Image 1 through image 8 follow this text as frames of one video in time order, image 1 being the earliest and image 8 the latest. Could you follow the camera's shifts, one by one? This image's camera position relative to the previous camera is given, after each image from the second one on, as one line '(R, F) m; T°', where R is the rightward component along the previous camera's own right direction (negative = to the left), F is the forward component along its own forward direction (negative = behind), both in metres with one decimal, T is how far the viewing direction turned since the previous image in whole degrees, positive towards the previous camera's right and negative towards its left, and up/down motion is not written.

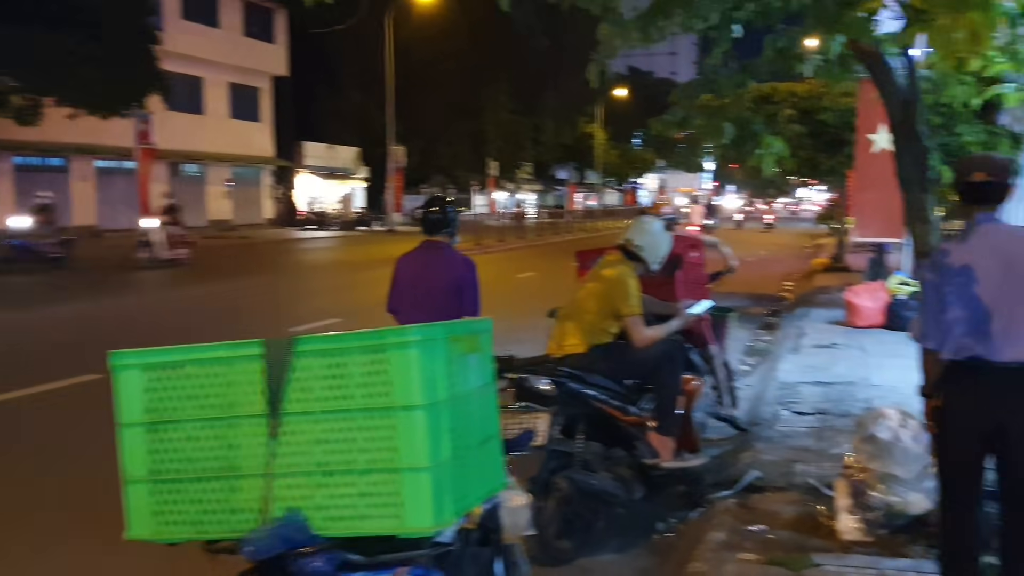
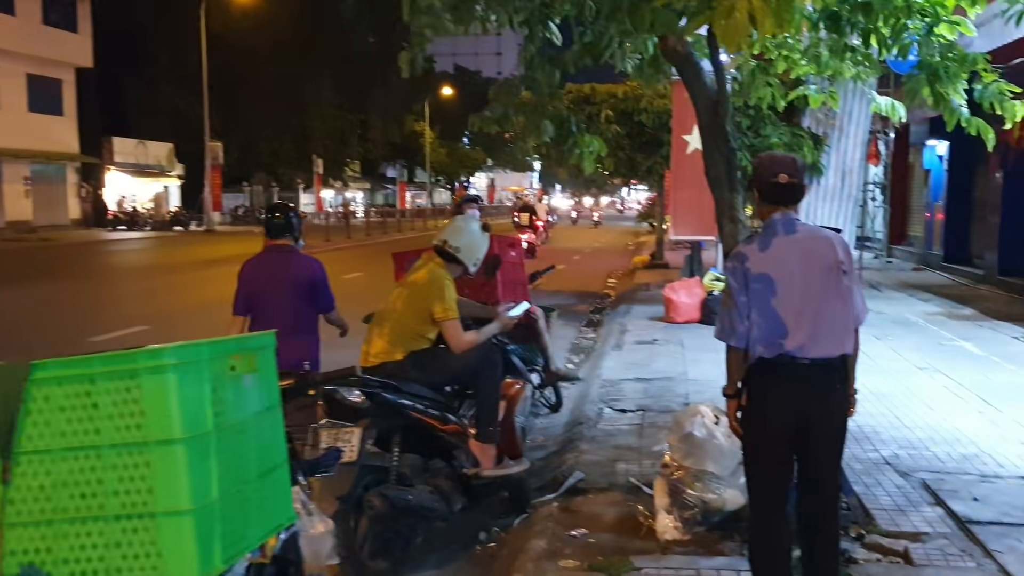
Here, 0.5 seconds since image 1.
(+0.1, +0.2) m; +10°
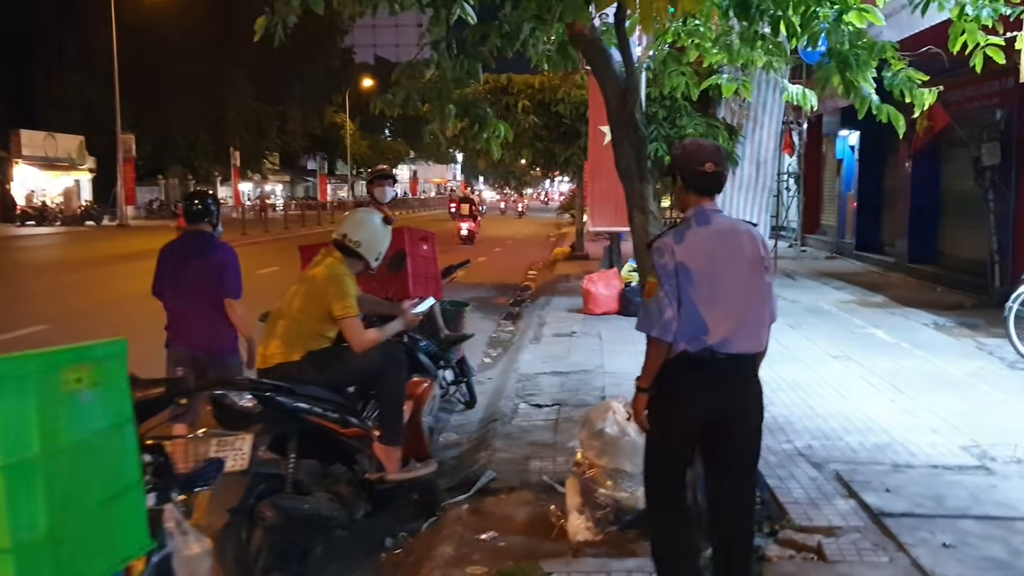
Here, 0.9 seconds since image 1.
(+0.1, +0.2) m; +4°
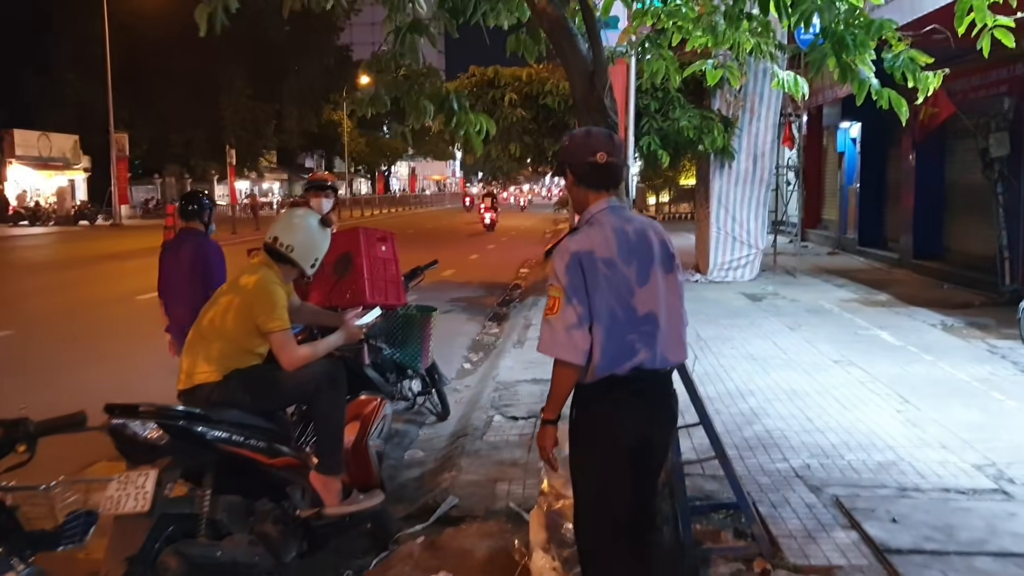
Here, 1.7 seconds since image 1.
(+0.2, +0.5) m; 0°
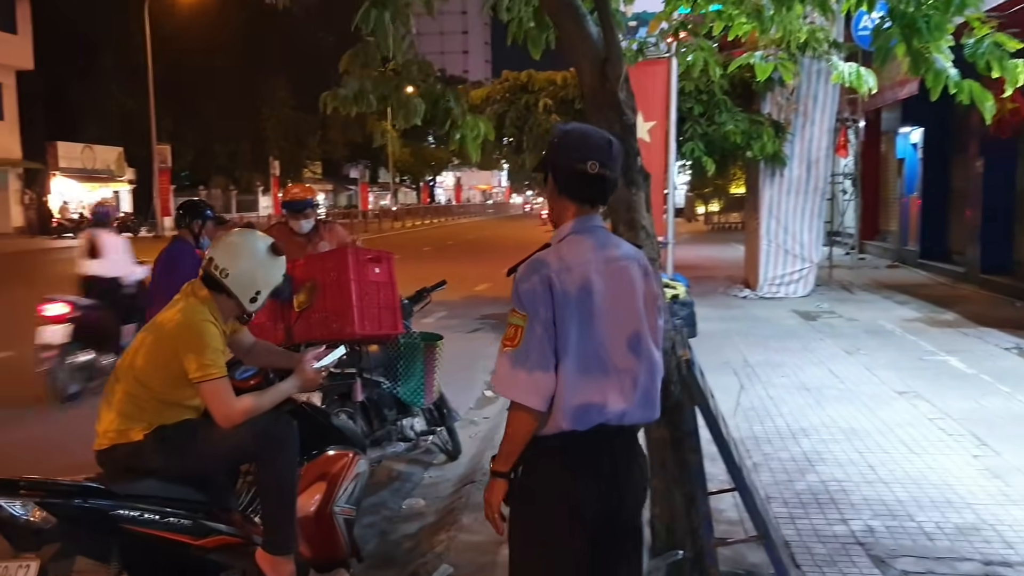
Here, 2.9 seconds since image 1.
(+0.2, +0.8) m; -3°
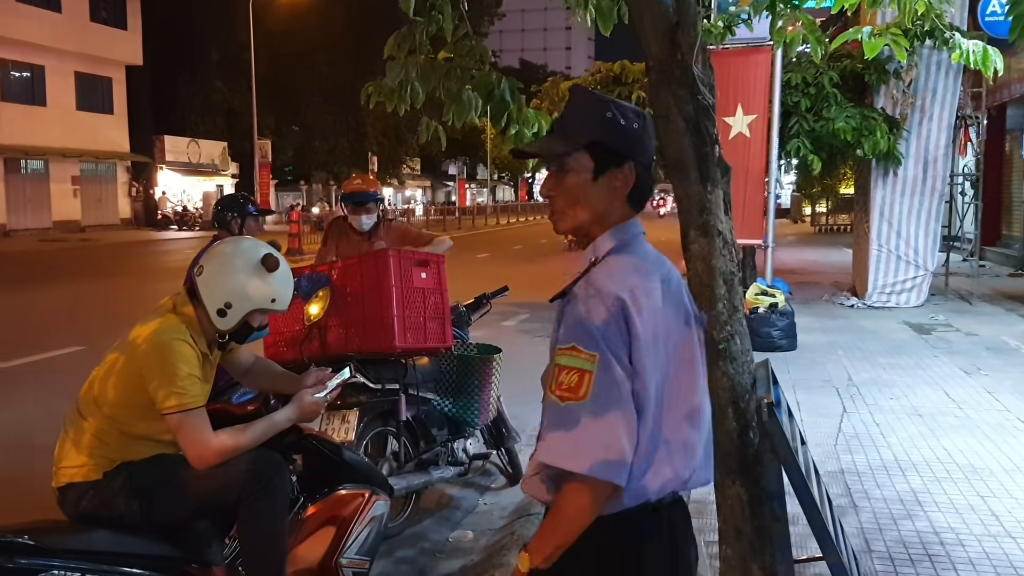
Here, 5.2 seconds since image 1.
(+0.2, +0.6) m; -6°
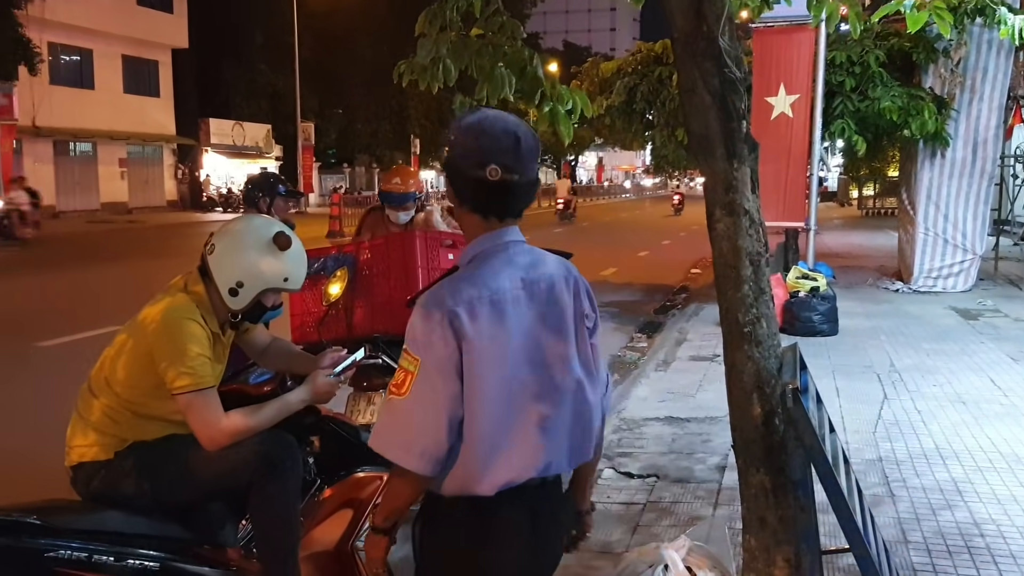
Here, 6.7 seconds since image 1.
(+0.1, +0.1) m; -2°
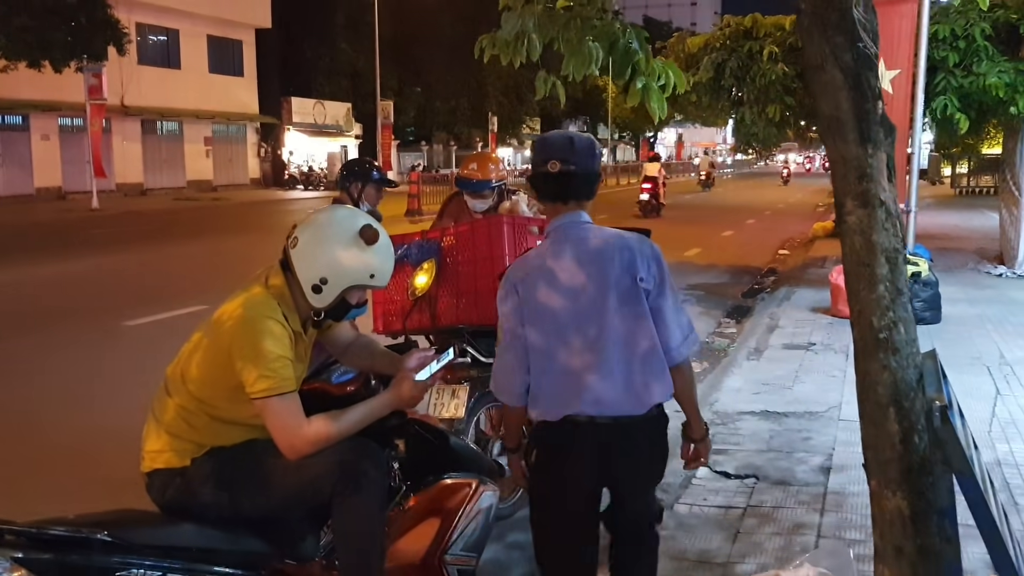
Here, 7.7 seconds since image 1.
(-0.1, +0.2) m; -4°
